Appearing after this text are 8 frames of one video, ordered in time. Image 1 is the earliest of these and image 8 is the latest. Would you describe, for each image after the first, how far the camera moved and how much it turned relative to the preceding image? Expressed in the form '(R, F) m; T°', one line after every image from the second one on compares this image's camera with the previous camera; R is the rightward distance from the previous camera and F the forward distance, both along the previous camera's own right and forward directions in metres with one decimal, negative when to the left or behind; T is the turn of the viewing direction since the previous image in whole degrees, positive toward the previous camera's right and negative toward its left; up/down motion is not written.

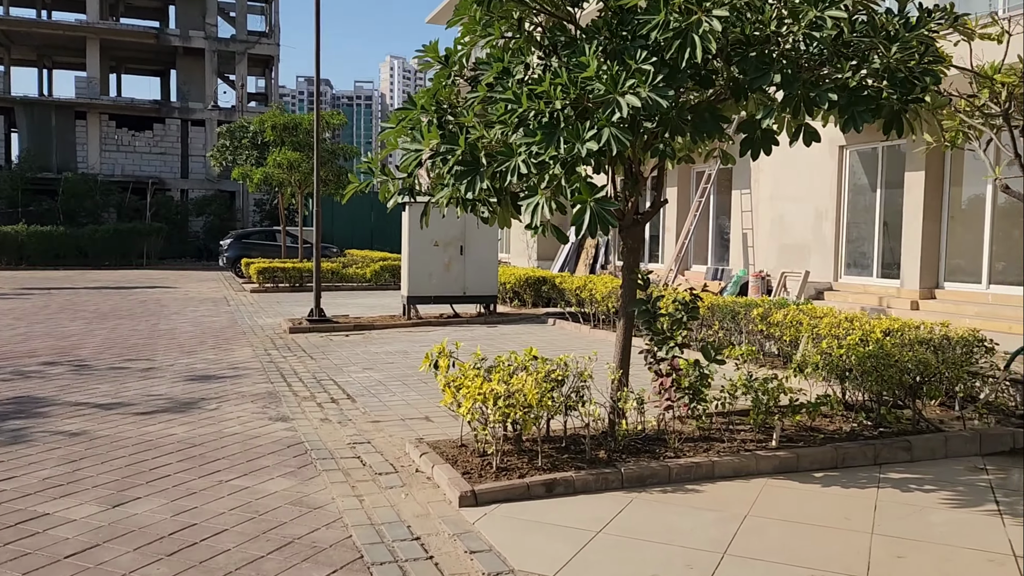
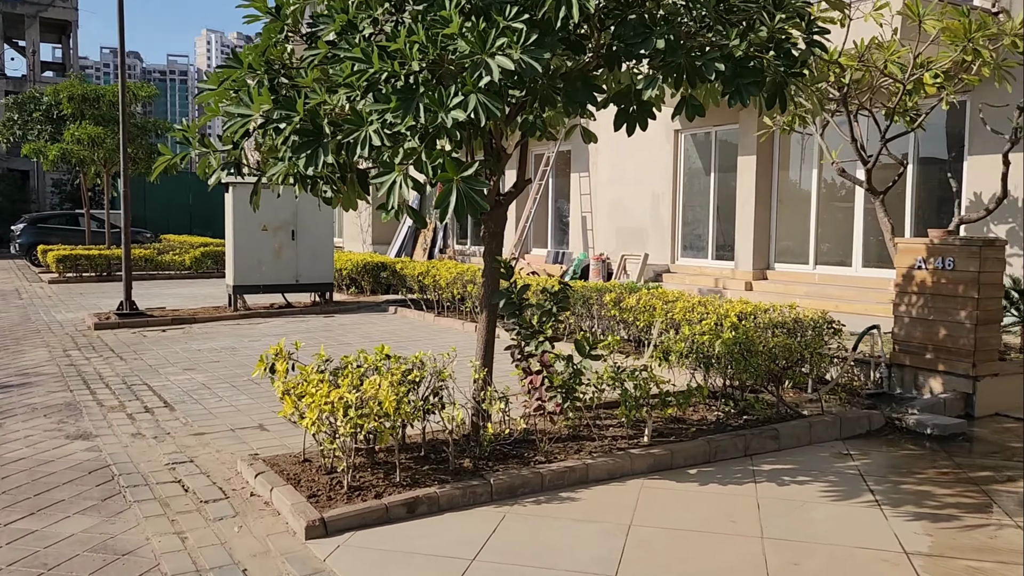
(-0.1, +0.5) m; +11°
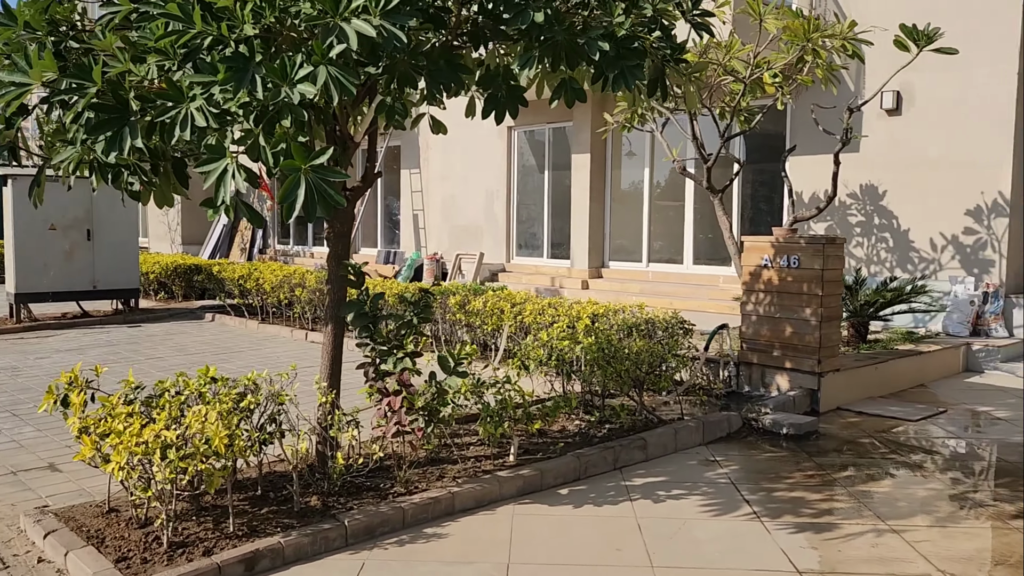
(-0.1, +0.4) m; +12°
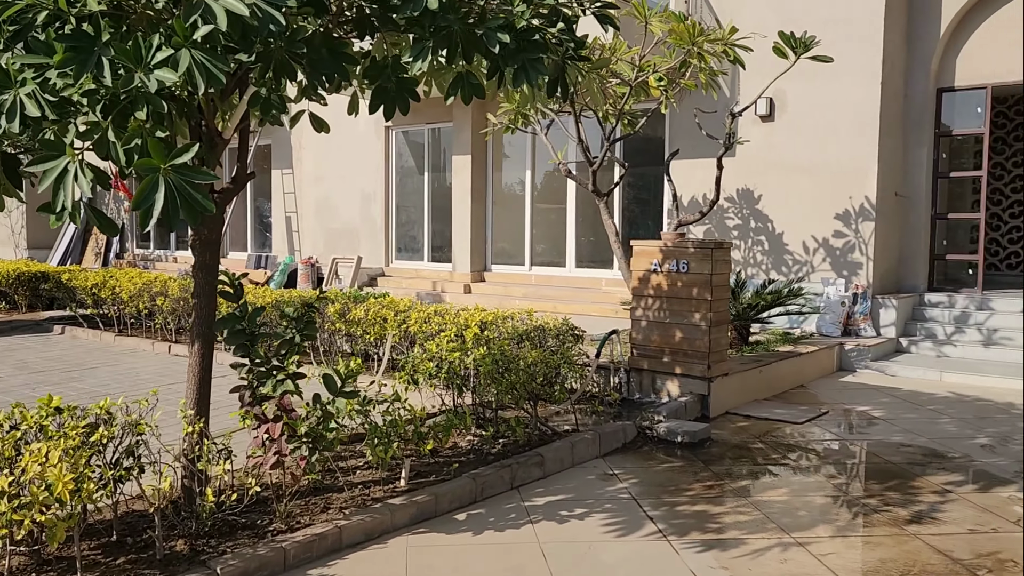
(-0.1, +0.2) m; +8°
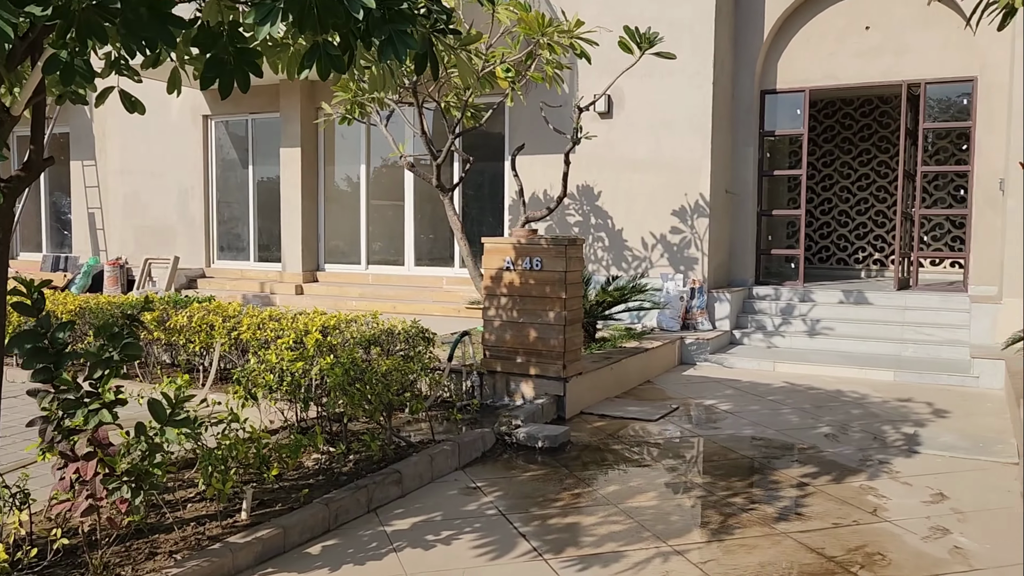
(-0.1, +0.3) m; +12°
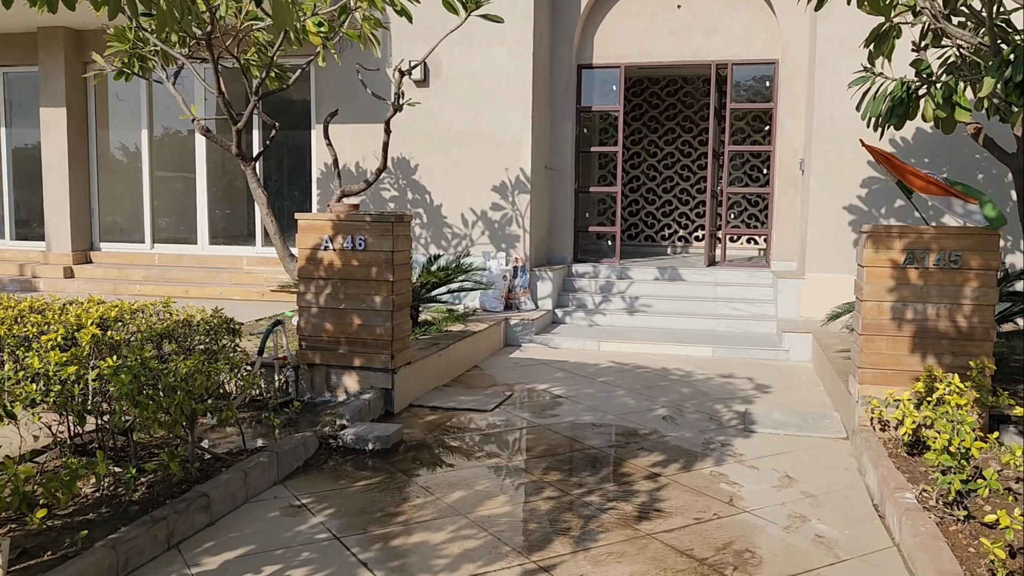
(-0.1, +0.4) m; +14°
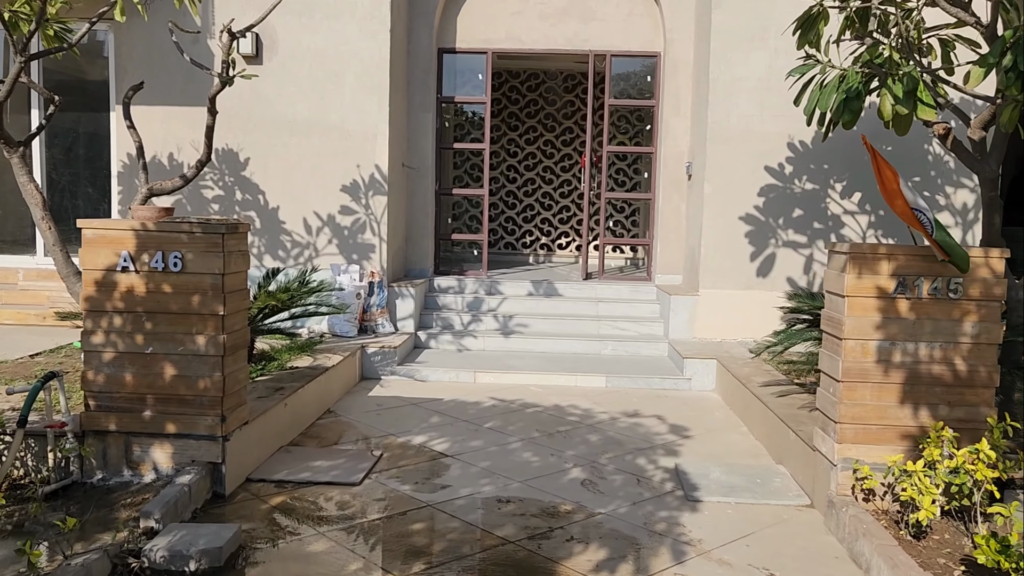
(-0.2, +1.1) m; +12°
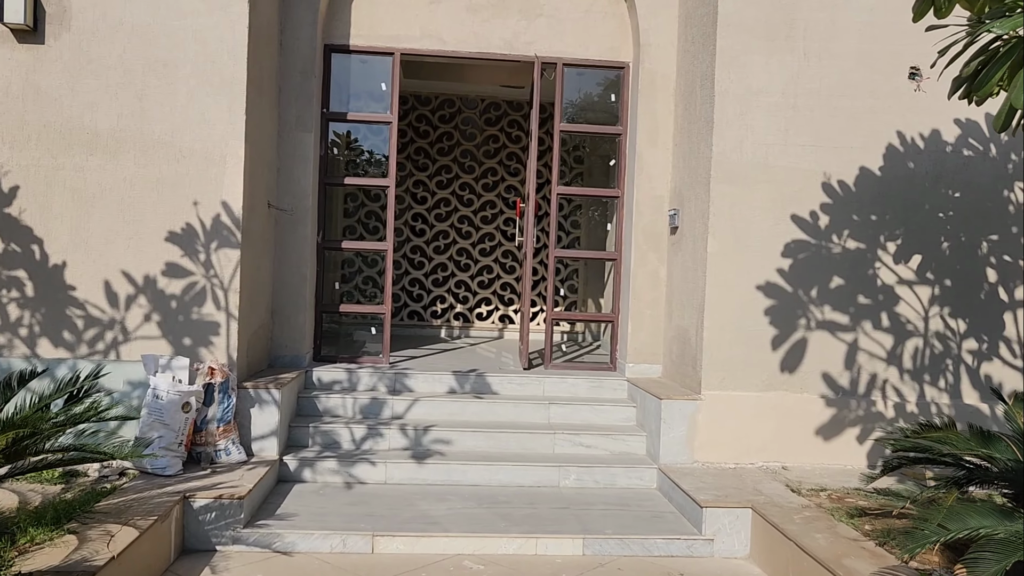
(-0.1, +2.0) m; +7°
